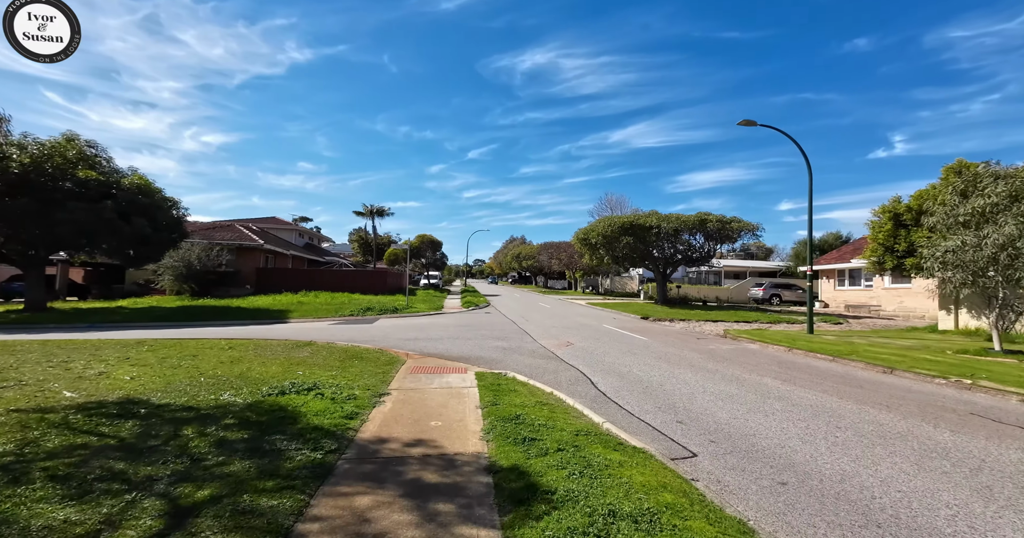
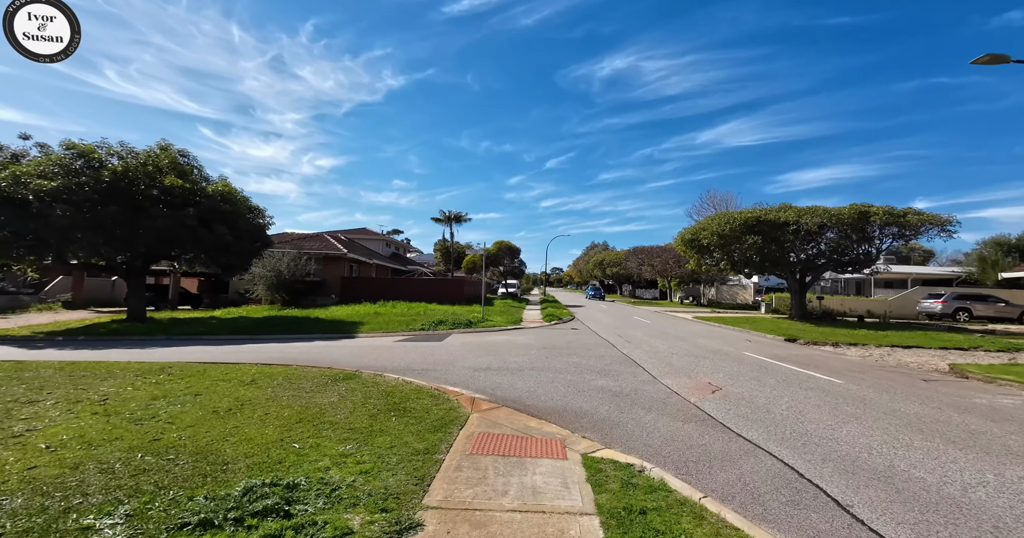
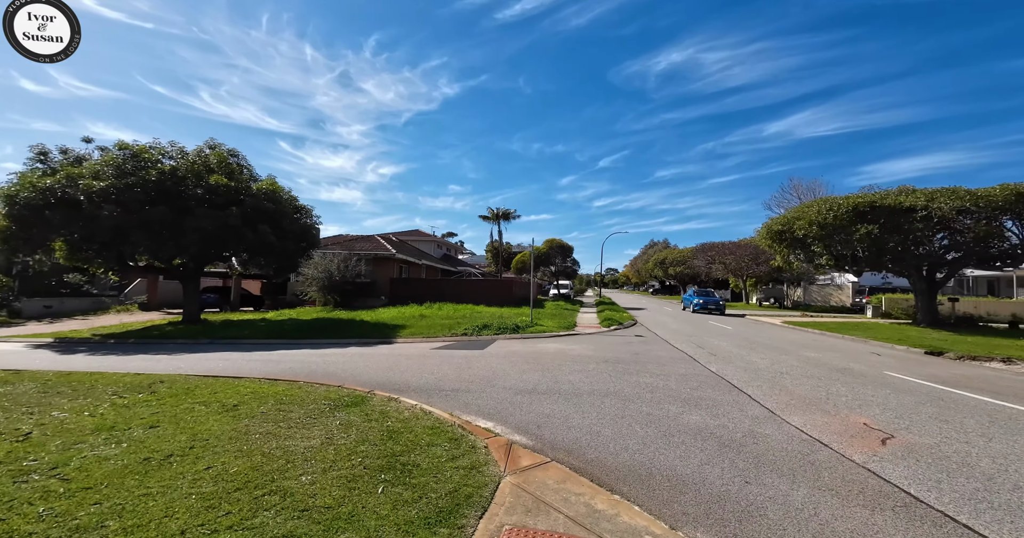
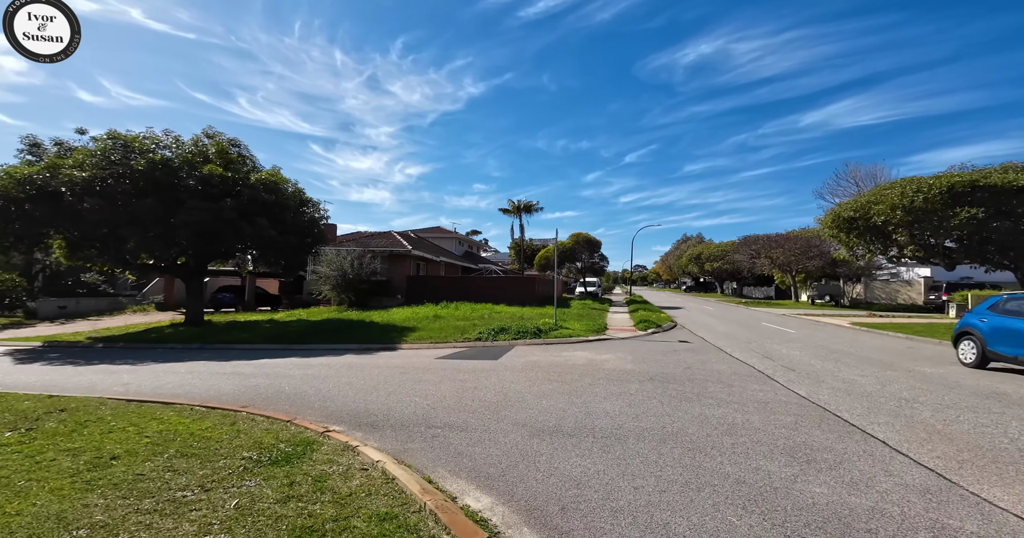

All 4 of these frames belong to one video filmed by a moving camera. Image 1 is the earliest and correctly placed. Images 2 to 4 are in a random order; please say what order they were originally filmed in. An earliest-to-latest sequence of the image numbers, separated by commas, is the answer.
2, 3, 4
